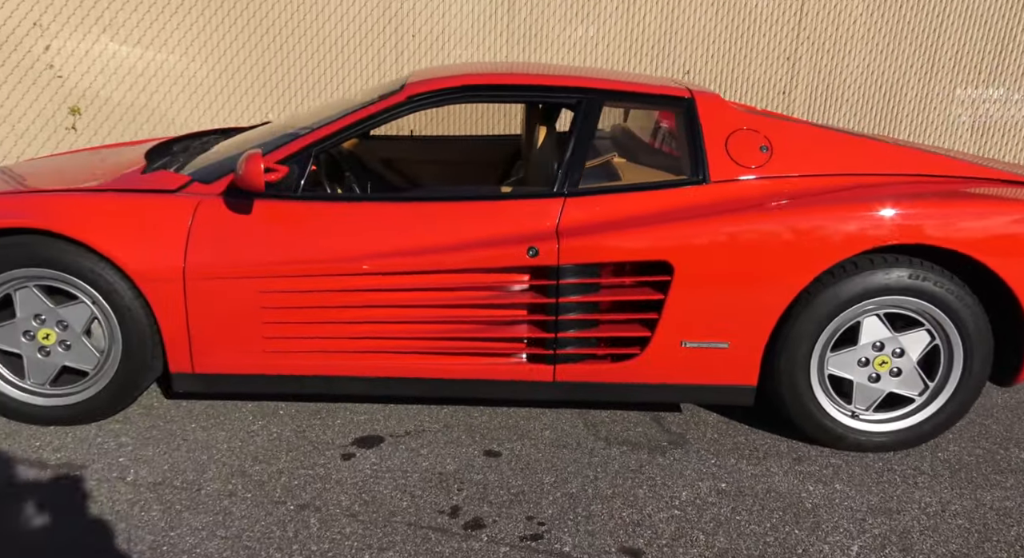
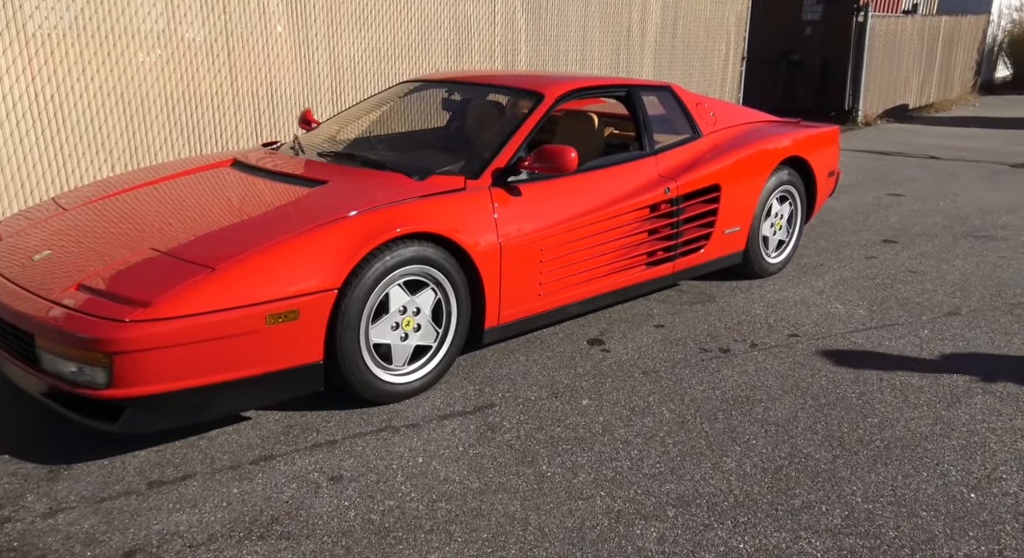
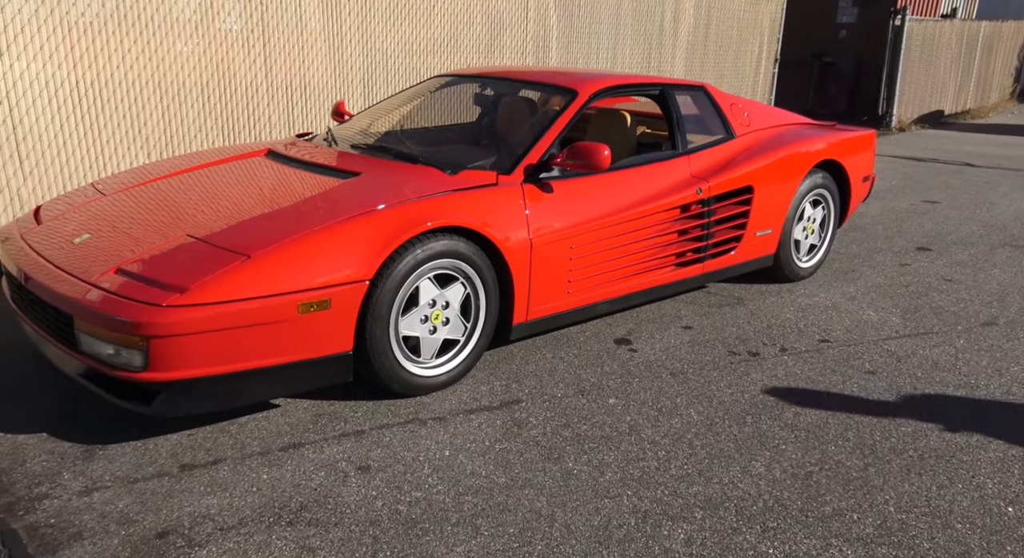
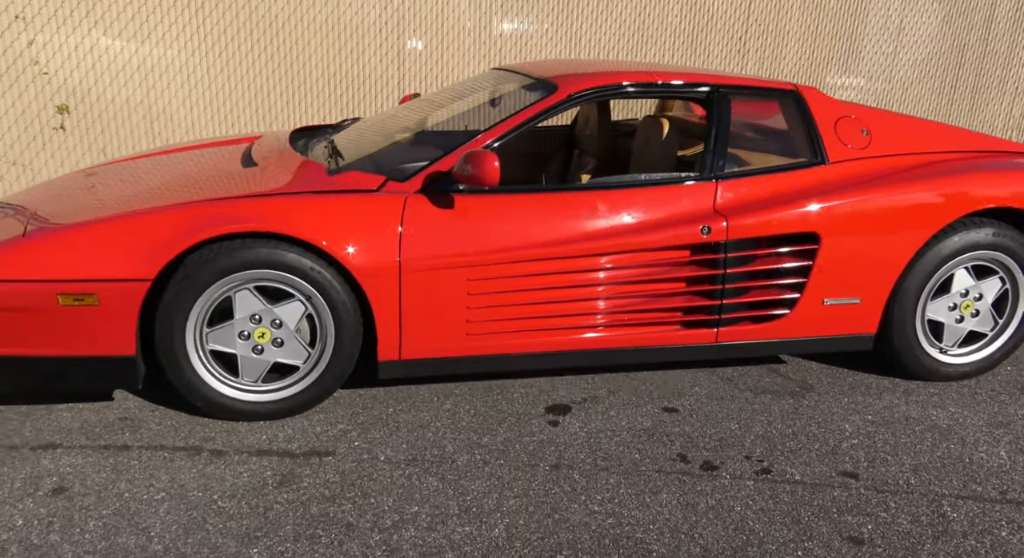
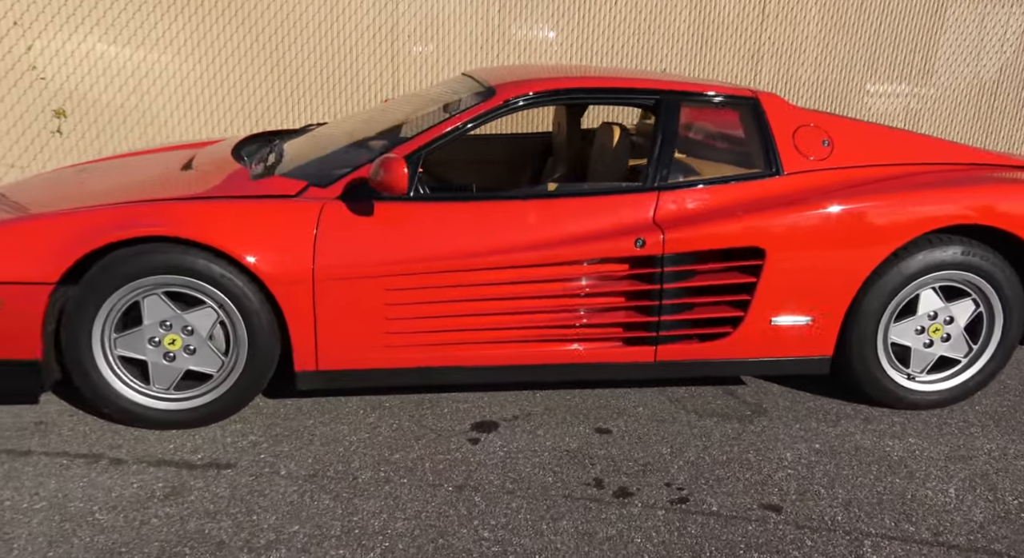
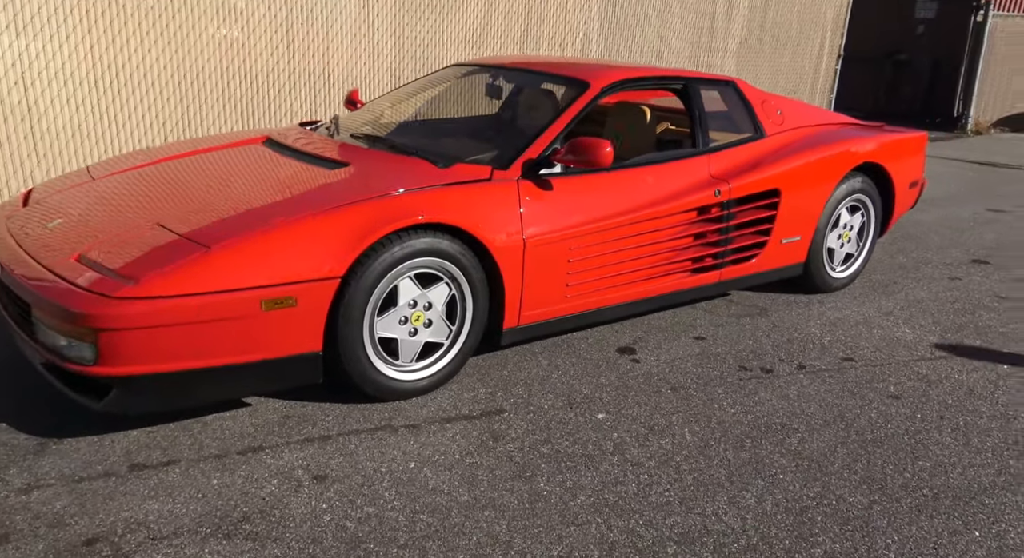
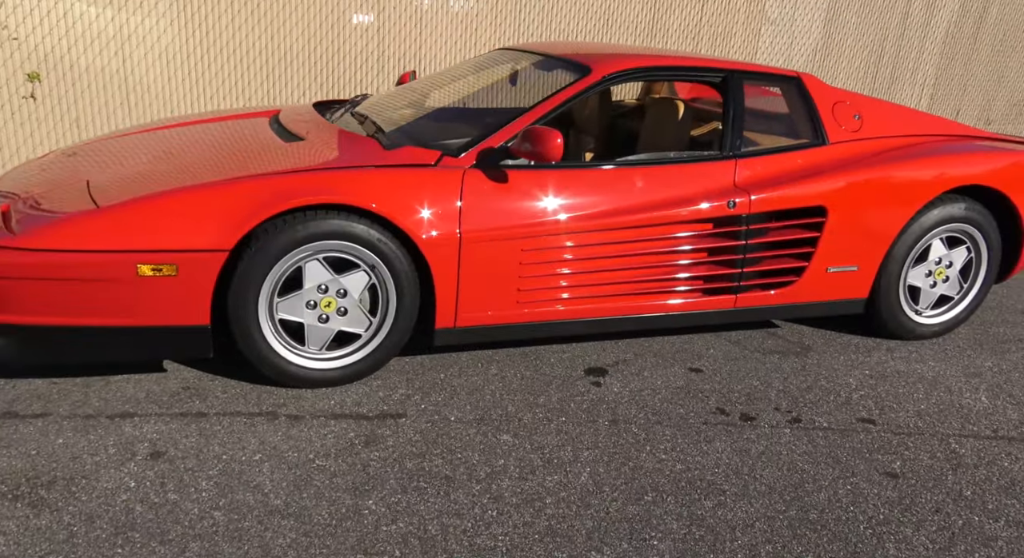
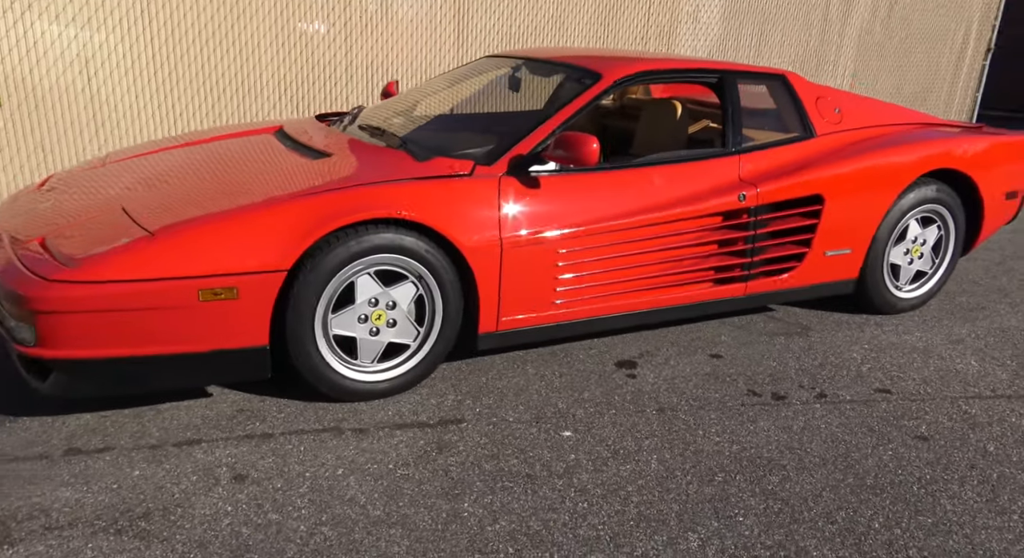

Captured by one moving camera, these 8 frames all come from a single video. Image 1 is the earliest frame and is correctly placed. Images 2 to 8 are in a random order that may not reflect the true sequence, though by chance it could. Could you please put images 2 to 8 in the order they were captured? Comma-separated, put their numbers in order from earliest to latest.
5, 4, 7, 8, 6, 2, 3
